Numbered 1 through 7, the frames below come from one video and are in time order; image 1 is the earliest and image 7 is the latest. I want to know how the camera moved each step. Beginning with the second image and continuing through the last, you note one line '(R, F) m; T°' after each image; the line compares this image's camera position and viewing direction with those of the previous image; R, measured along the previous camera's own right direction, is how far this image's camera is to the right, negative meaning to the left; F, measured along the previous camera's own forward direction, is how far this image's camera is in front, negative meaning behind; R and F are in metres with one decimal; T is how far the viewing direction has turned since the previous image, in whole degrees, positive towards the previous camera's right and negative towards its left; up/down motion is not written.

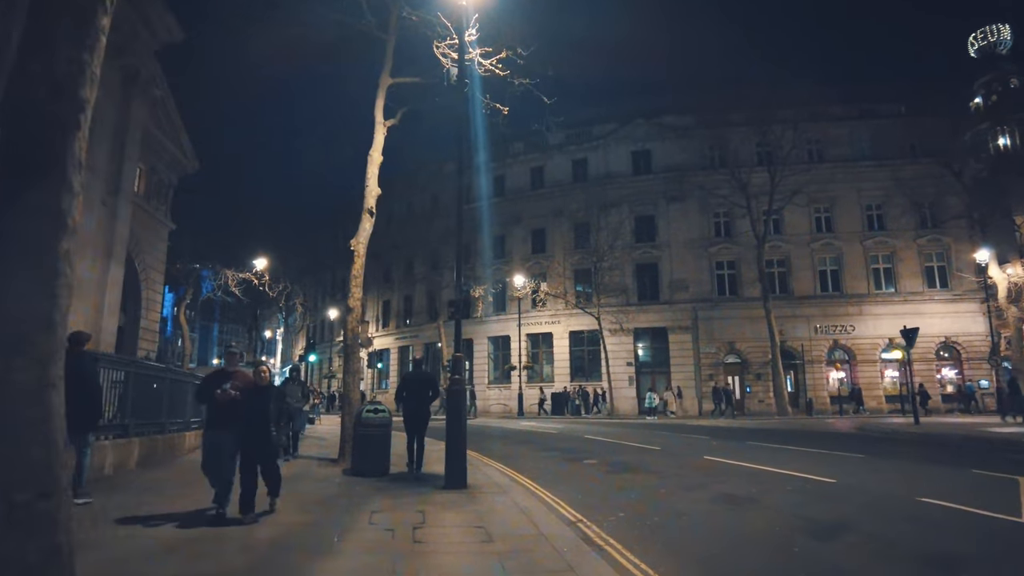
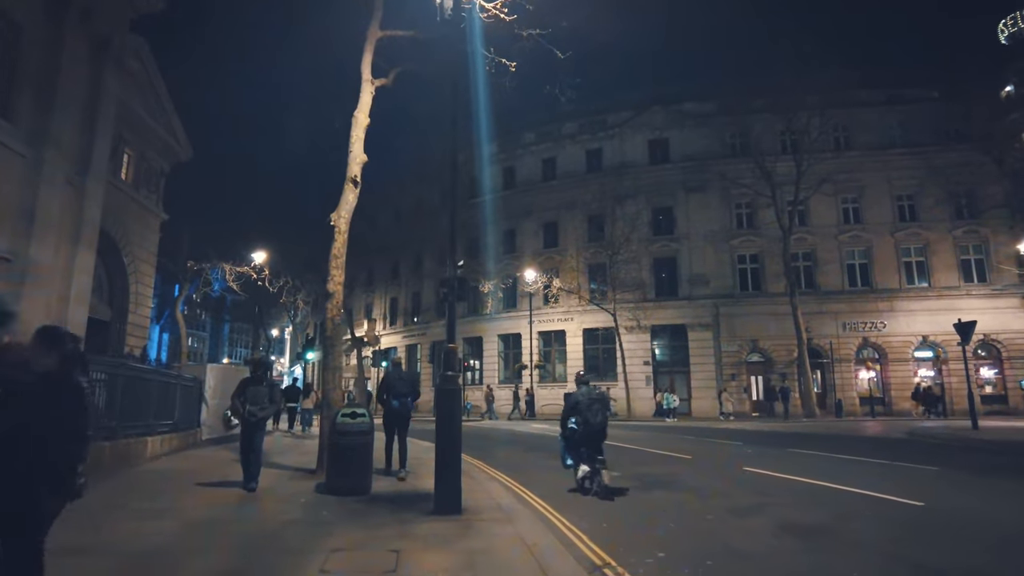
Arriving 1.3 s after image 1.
(+0.1, +1.6) m; -1°
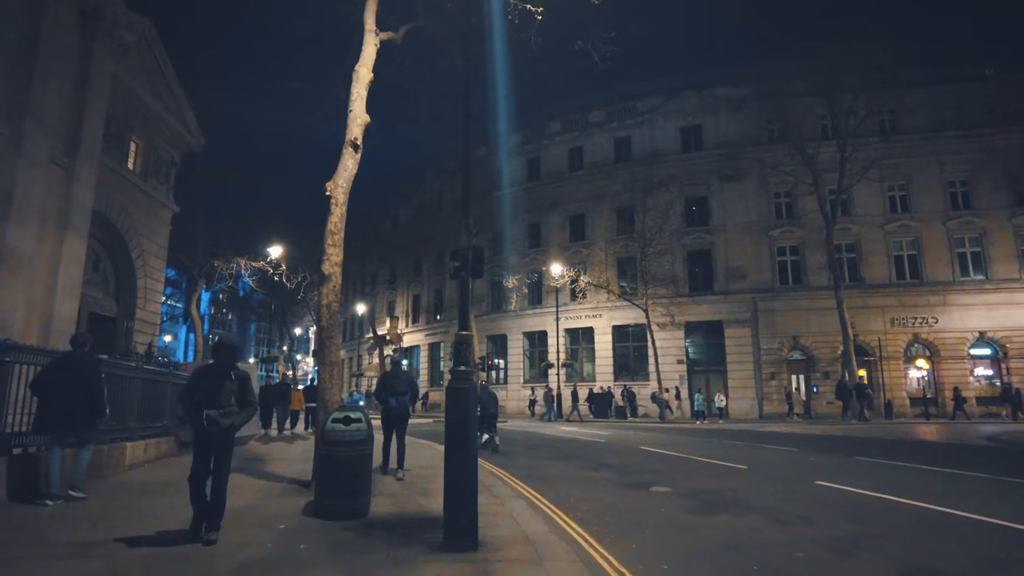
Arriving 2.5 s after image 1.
(0.0, +1.5) m; -2°
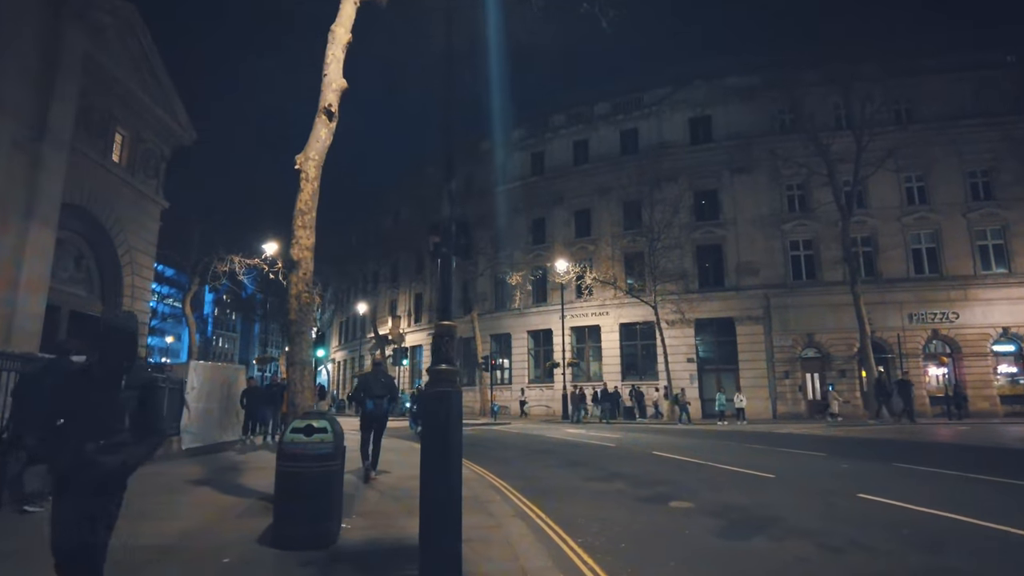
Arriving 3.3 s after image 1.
(+0.1, +1.0) m; -1°
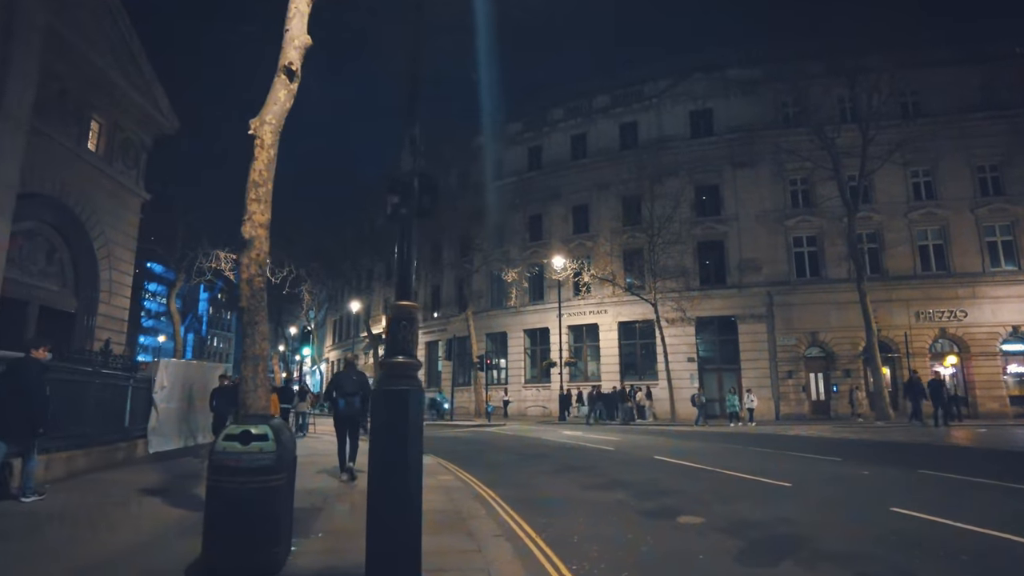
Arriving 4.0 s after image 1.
(+0.1, +0.9) m; 0°
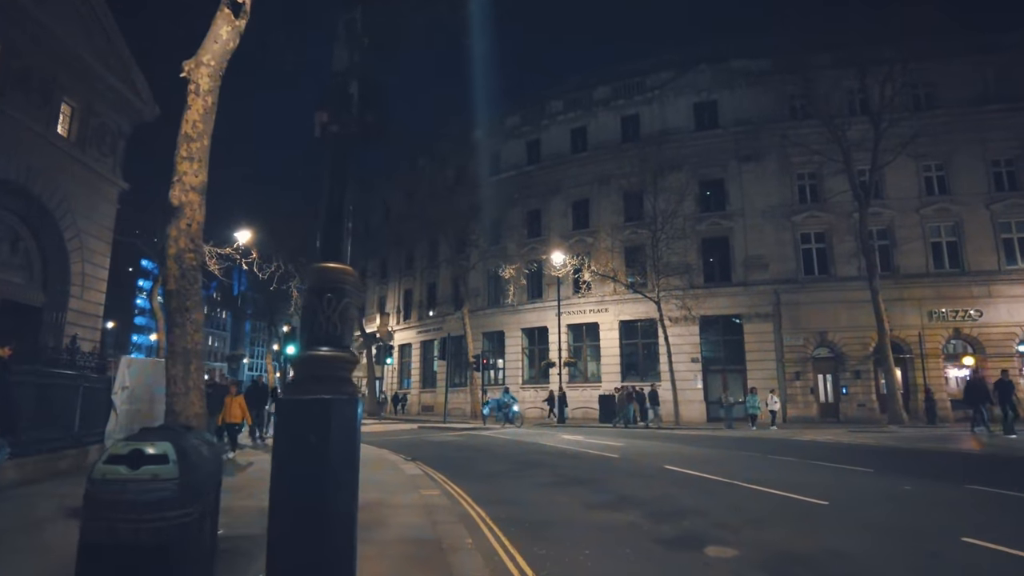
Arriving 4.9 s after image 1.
(+0.1, +1.1) m; 0°
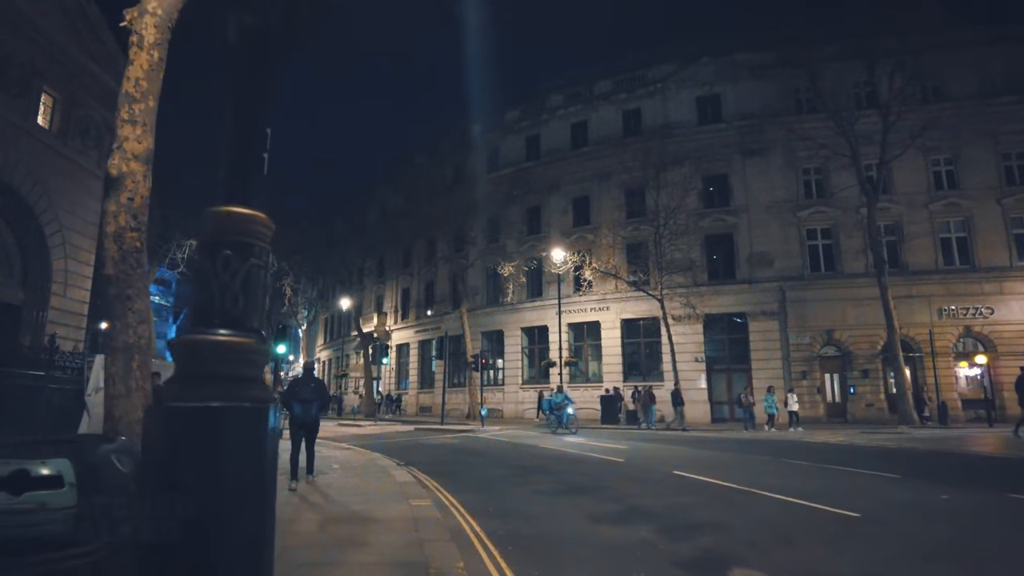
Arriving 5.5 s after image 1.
(0.0, +0.7) m; 0°
